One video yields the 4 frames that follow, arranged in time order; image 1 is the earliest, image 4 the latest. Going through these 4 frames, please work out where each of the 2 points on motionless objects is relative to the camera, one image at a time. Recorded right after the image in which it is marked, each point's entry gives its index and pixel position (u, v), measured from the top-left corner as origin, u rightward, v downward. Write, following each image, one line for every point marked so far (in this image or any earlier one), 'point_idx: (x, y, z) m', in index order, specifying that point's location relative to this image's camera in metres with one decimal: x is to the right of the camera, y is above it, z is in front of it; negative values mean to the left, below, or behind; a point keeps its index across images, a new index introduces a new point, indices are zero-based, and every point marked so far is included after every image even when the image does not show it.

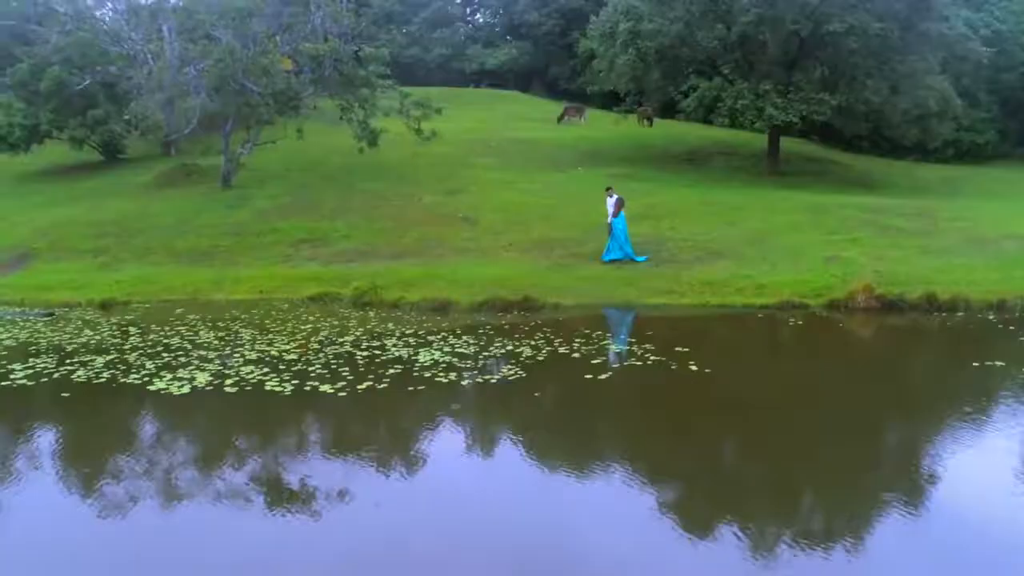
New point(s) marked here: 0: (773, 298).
0: (+5.0, -0.2, +17.3) m
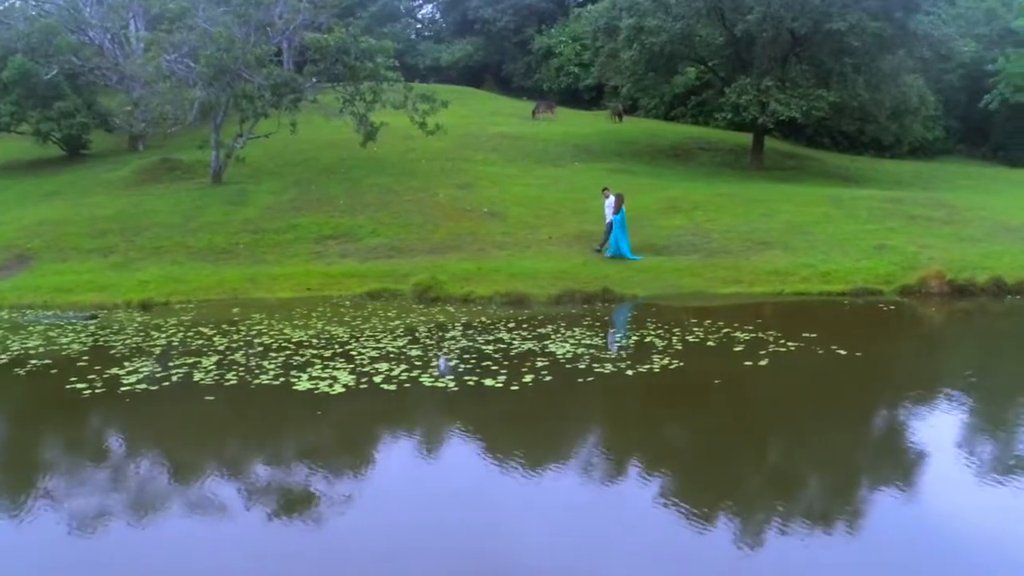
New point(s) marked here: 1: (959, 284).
0: (+6.5, +0.1, +17.9) m
1: (+8.6, +0.1, +17.5) m
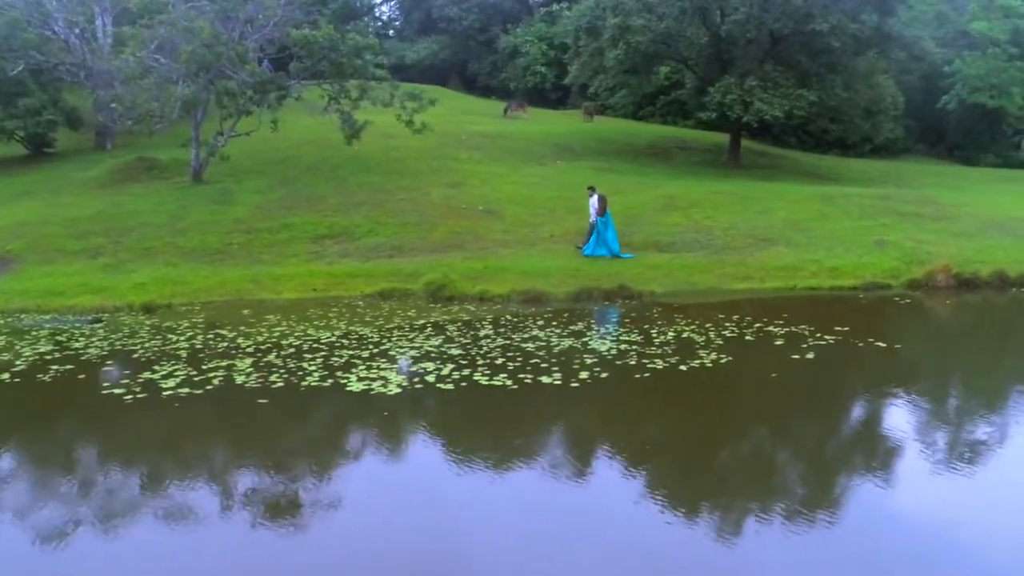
0: (+6.8, +0.2, +18.3) m
1: (+8.9, +0.2, +18.0) m
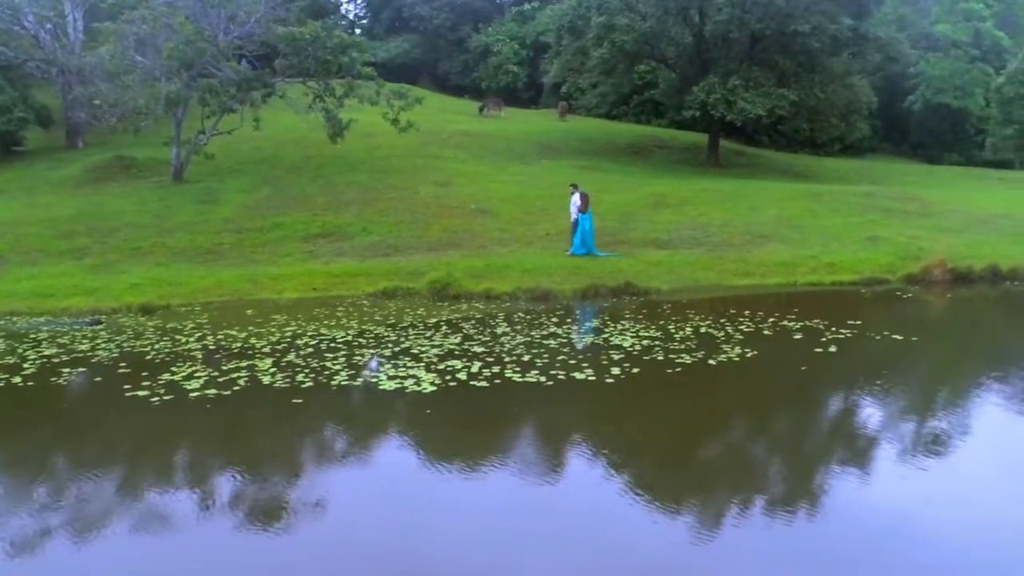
0: (+6.9, +0.3, +18.6) m
1: (+9.0, +0.3, +18.5) m
